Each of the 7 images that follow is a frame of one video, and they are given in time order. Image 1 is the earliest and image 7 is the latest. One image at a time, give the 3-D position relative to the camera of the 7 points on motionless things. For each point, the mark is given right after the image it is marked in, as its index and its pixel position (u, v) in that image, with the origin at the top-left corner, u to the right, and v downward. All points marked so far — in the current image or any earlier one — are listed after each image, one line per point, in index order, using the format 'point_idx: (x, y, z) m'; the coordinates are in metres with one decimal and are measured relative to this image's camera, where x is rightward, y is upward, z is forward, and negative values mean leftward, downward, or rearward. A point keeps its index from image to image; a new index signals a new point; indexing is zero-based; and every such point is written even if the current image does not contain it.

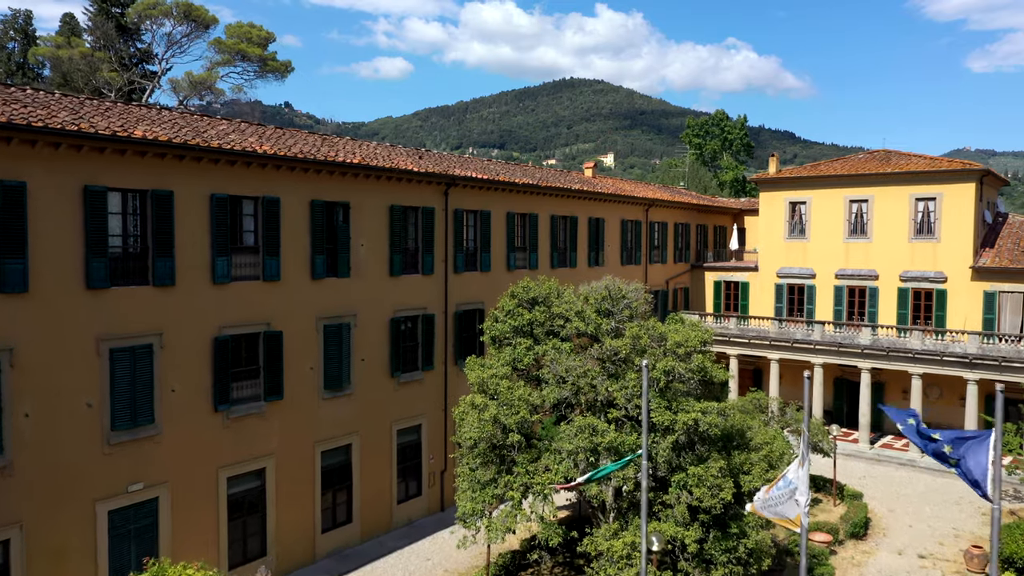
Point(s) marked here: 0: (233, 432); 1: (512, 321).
0: (-5.2, -2.7, +15.4) m
1: (0.0, -0.6, +14.8) m
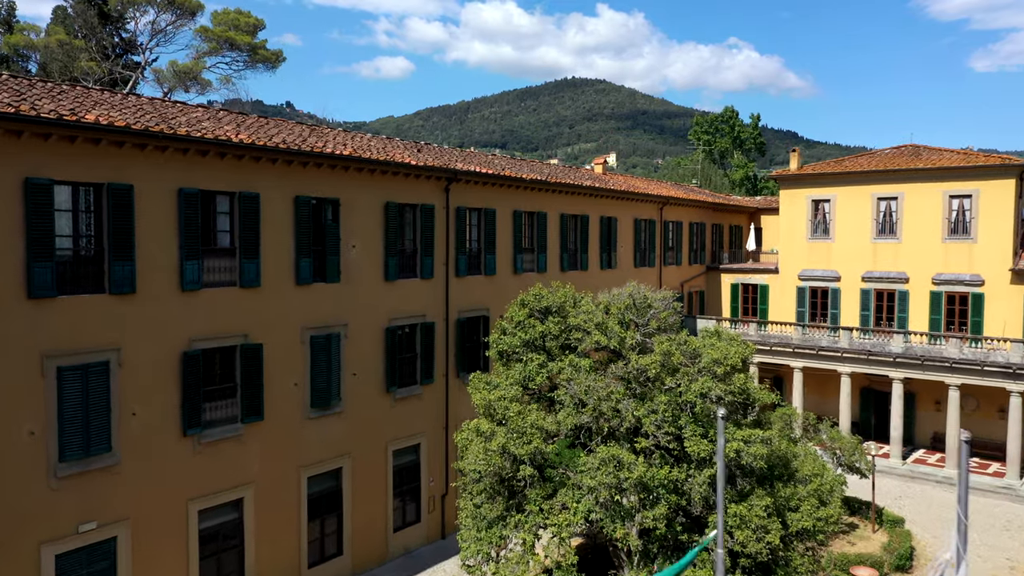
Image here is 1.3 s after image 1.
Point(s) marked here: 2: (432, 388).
0: (-5.1, -2.8, +13.6) m
1: (+0.2, -0.7, +12.9) m
2: (-1.8, -2.2, +18.4) m
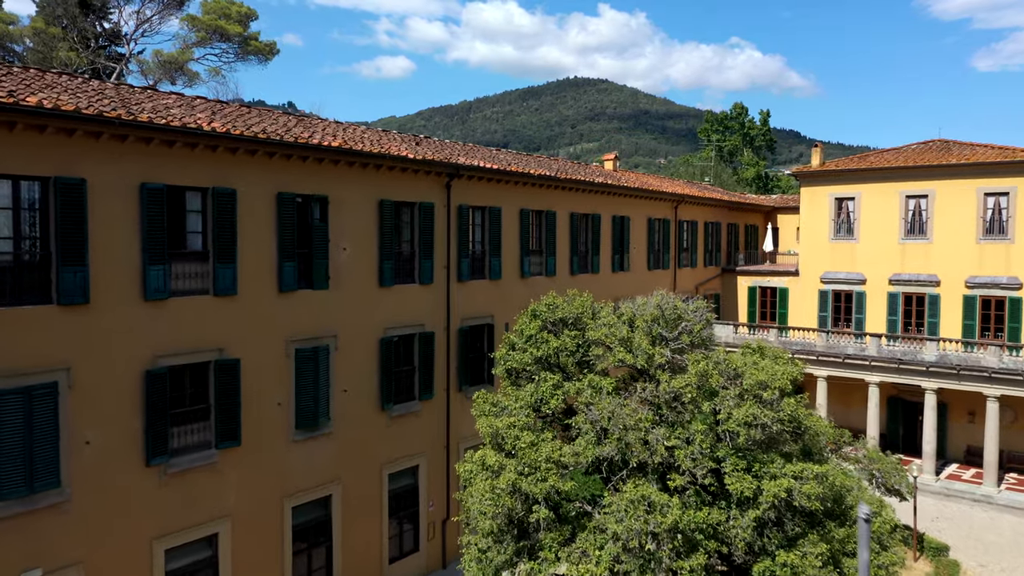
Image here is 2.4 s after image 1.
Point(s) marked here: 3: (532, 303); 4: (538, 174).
0: (-4.9, -3.0, +12.0) m
1: (+0.3, -0.9, +11.3) m
2: (-1.6, -2.4, +16.8) m
3: (+0.3, -0.2, +12.2) m
4: (+0.6, +2.7, +19.1) m
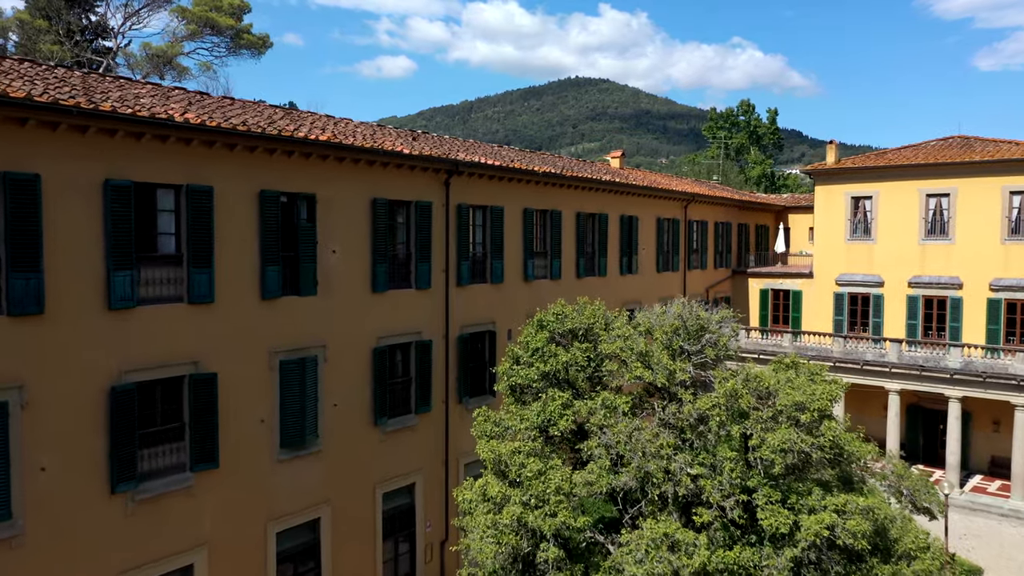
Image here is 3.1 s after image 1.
0: (-4.9, -3.1, +10.8) m
1: (+0.4, -1.0, +10.2) m
2: (-1.6, -2.5, +15.6) m
3: (+0.4, -0.3, +11.1) m
4: (+0.7, +2.6, +18.0) m
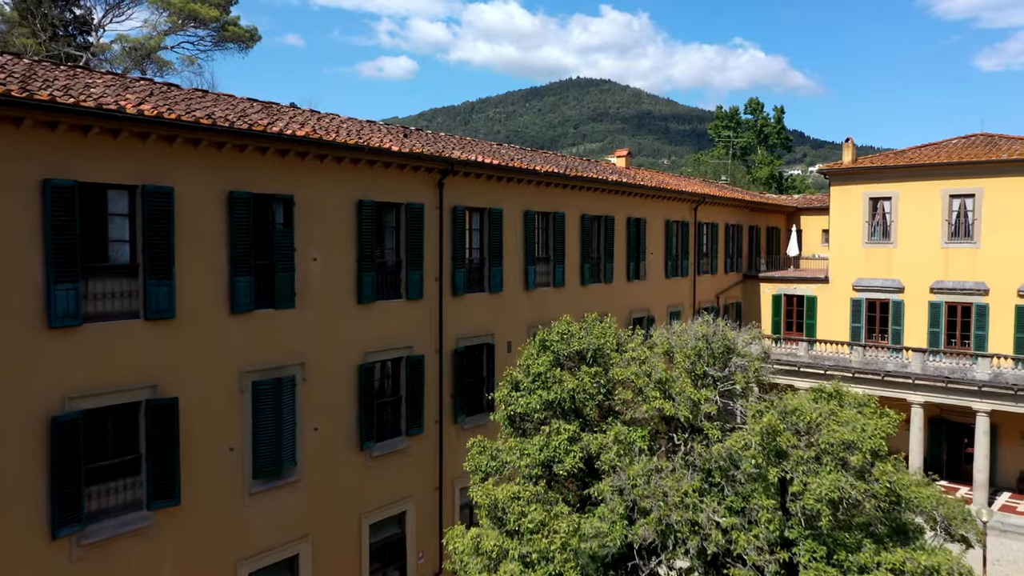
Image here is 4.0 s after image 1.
0: (-4.9, -3.2, +9.5) m
1: (+0.3, -1.1, +8.8) m
2: (-1.6, -2.6, +14.3) m
3: (+0.3, -0.5, +9.8) m
4: (+0.7, +2.4, +16.7) m
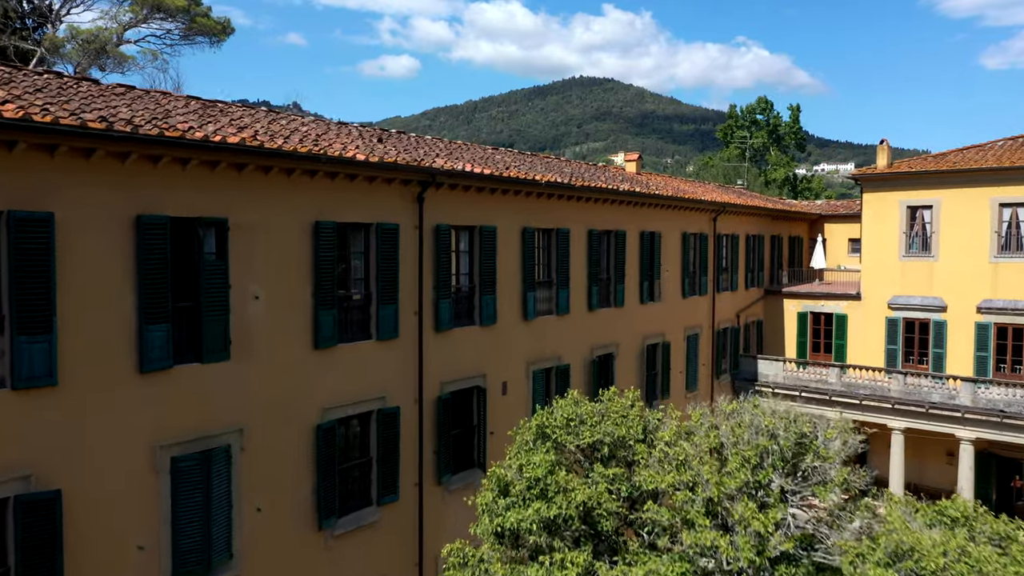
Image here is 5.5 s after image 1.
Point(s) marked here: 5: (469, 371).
0: (-5.0, -3.8, +7.1) m
1: (+0.2, -1.7, +6.4) m
2: (-1.7, -3.2, +11.9) m
3: (+0.2, -1.0, +7.3) m
4: (+0.6, +1.9, +14.2) m
5: (-0.7, -1.3, +13.2) m
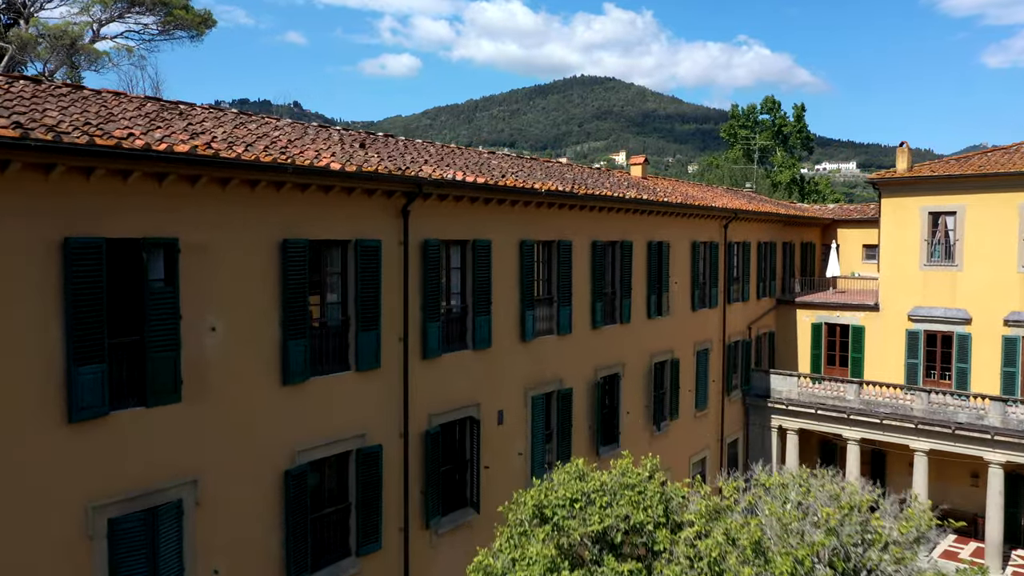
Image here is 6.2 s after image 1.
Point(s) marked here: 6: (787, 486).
0: (-5.0, -4.1, +5.8) m
1: (+0.2, -2.0, +5.1) m
2: (-1.7, -3.5, +10.6) m
3: (+0.2, -1.3, +6.1) m
4: (+0.5, +1.6, +12.9) m
5: (-0.7, -1.6, +12.0) m
6: (+1.8, -1.3, +6.1) m
